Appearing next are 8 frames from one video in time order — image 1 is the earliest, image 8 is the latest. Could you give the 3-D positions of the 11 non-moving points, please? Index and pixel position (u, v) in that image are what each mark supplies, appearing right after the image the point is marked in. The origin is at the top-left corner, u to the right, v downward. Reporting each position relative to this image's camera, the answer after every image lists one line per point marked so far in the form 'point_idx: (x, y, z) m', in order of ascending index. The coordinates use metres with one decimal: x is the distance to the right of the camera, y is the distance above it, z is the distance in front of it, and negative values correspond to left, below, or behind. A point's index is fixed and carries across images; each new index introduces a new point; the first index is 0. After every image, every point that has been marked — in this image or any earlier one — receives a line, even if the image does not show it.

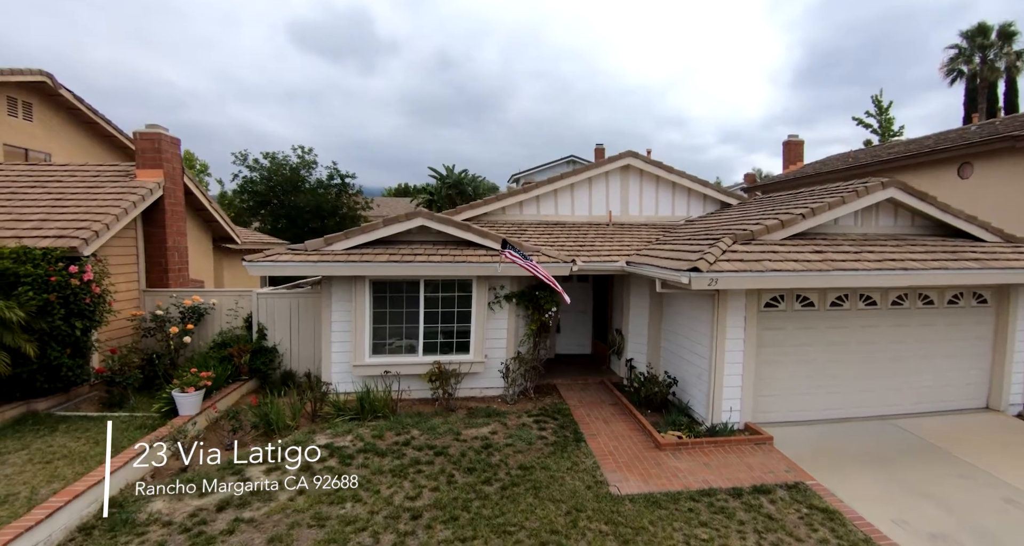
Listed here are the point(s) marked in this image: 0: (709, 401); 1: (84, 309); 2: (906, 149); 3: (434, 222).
0: (+2.6, -1.7, +6.8) m
1: (-5.7, -0.5, +7.0) m
2: (+9.3, +2.9, +12.4) m
3: (-1.0, +0.7, +7.3) m
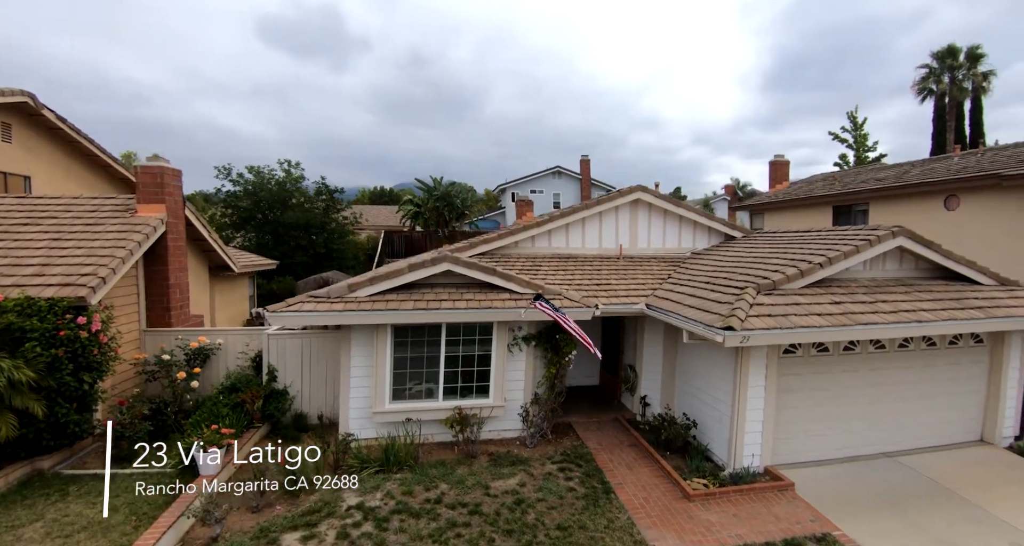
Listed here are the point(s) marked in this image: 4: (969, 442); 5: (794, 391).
0: (+2.9, -2.3, +7.0) m
1: (-5.4, -1.1, +6.8) m
2: (+9.4, +2.3, +12.9) m
3: (-0.7, +0.1, +7.3) m
4: (+7.1, -2.6, +8.1) m
5: (+3.9, -1.6, +7.2) m
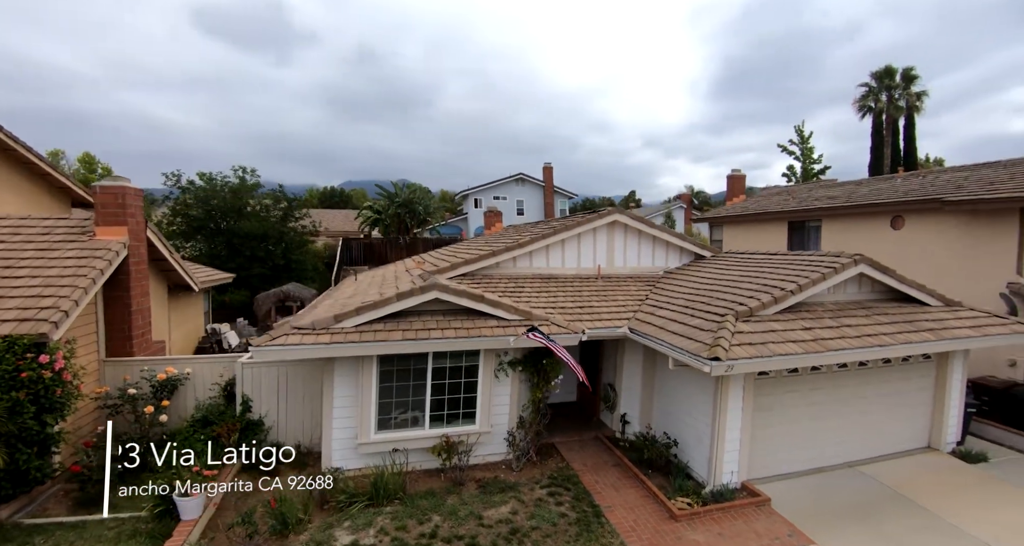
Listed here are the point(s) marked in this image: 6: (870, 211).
0: (+2.8, -2.7, +7.3) m
1: (-5.5, -1.6, +6.3) m
2: (+8.6, +2.0, +13.7) m
3: (-0.9, -0.3, +7.2) m
4: (+6.9, -3.0, +8.8) m
5: (+3.7, -2.0, +7.5) m
6: (+8.4, +1.4, +12.1) m
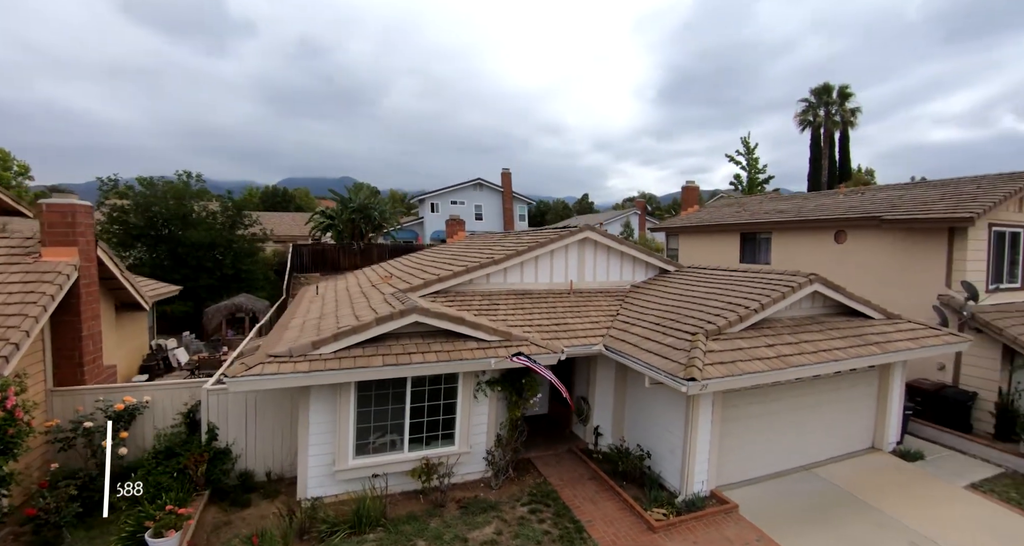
0: (+2.5, -2.9, +7.6) m
1: (-5.7, -1.9, +5.9) m
2: (+7.7, +1.8, +14.6) m
3: (-1.1, -0.6, +7.2) m
4: (+6.4, -3.2, +9.5) m
5: (+3.4, -2.2, +8.0) m
6: (+7.6, +1.2, +13.0) m
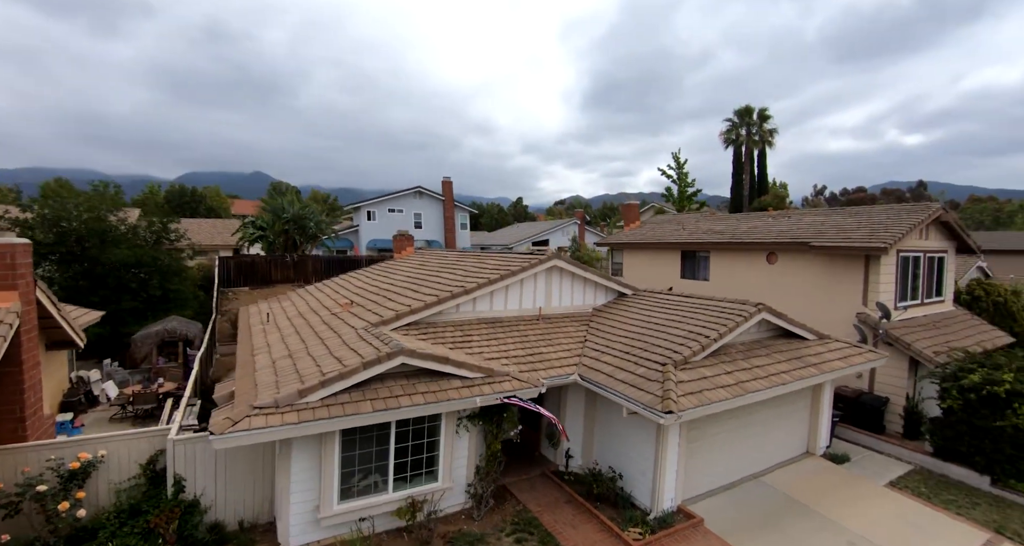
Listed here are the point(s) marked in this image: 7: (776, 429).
0: (+2.2, -3.5, +8.2) m
1: (-5.6, -2.5, +5.3) m
2: (+6.3, +1.3, +15.8) m
3: (-1.4, -1.2, +7.3) m
4: (+5.9, -3.7, +10.6) m
5: (+3.0, -2.8, +8.6) m
6: (+6.5, +0.7, +14.2) m
7: (+5.0, -3.0, +10.0) m
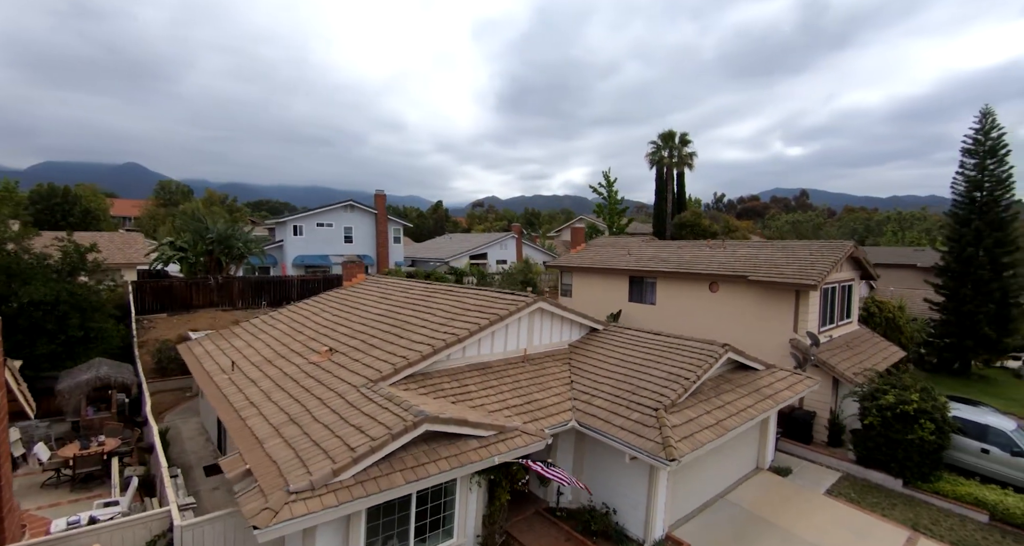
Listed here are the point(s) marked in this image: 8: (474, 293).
0: (+2.3, -4.4, +9.0) m
1: (-5.0, -3.6, +4.9) m
2: (+5.0, +0.5, +17.1) m
3: (-1.1, -2.2, +7.5) m
4: (+5.5, -4.5, +12.0) m
5: (+3.0, -3.7, +9.6) m
6: (+5.5, -0.1, +15.6) m
7: (+4.8, -3.8, +11.3) m
8: (-0.9, -0.5, +13.3) m
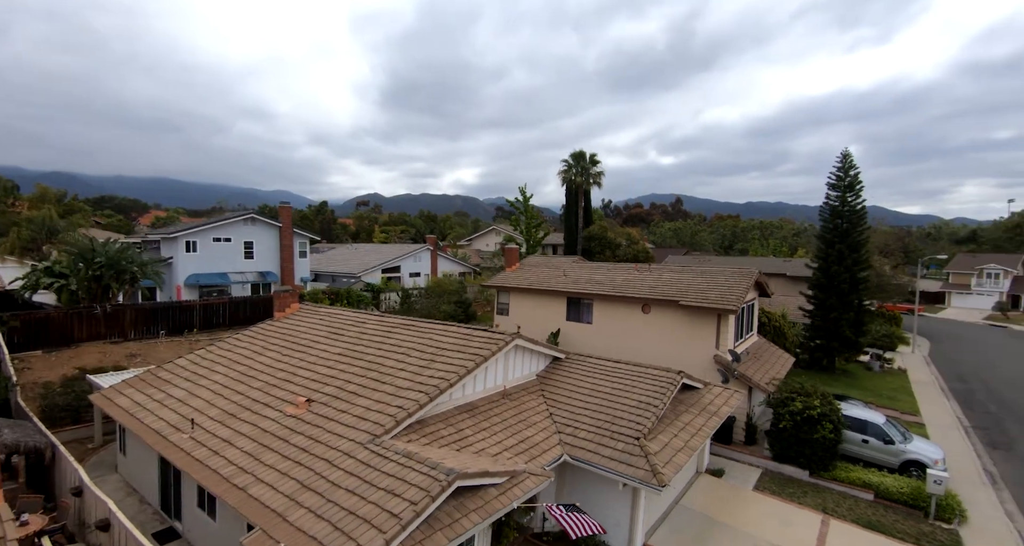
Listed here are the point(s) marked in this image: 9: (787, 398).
0: (+2.3, -5.2, +10.1) m
1: (-4.0, -4.6, +4.6) m
2: (+3.1, -0.2, +18.7) m
3: (-0.8, -3.1, +7.9) m
4: (+4.8, -5.3, +13.8) m
5: (+2.9, -4.5, +10.9) m
6: (+3.9, -0.9, +17.2) m
7: (+4.2, -4.6, +12.9) m
8: (-1.9, -1.4, +13.6) m
9: (+7.5, -3.4, +14.3) m
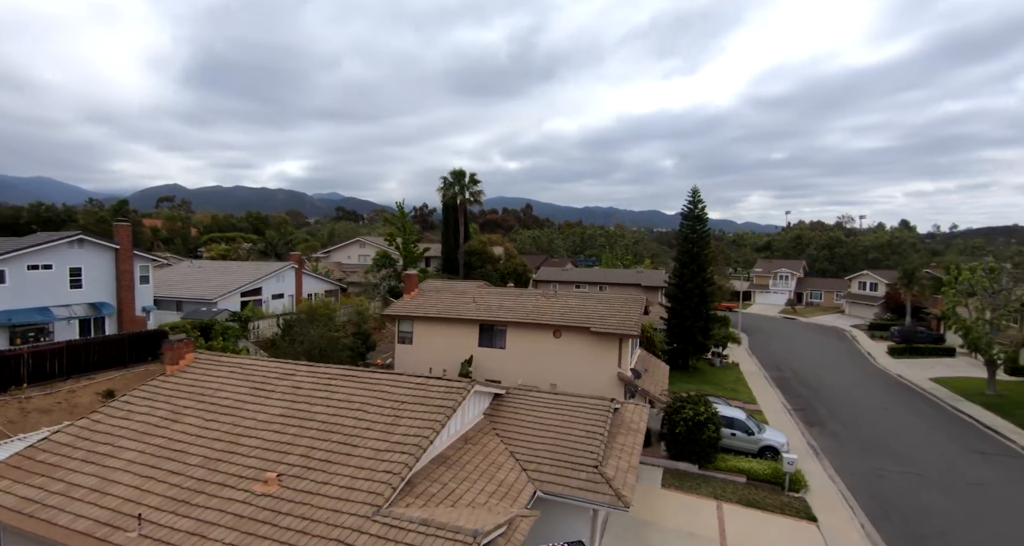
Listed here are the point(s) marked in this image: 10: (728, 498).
0: (+1.8, -6.4, +11.8) m
1: (-2.5, -6.1, +4.6) m
2: (-0.1, -1.4, +20.1) m
3: (-0.5, -4.4, +8.7) m
4: (+3.1, -6.4, +16.0) m
5: (+2.1, -5.7, +12.6) m
6: (+1.1, -2.0, +18.9) m
7: (+2.8, -5.7, +15.0) m
8: (-3.3, -2.8, +13.8) m
9: (+5.5, -4.4, +17.3) m
10: (+6.3, -6.6, +15.3) m
